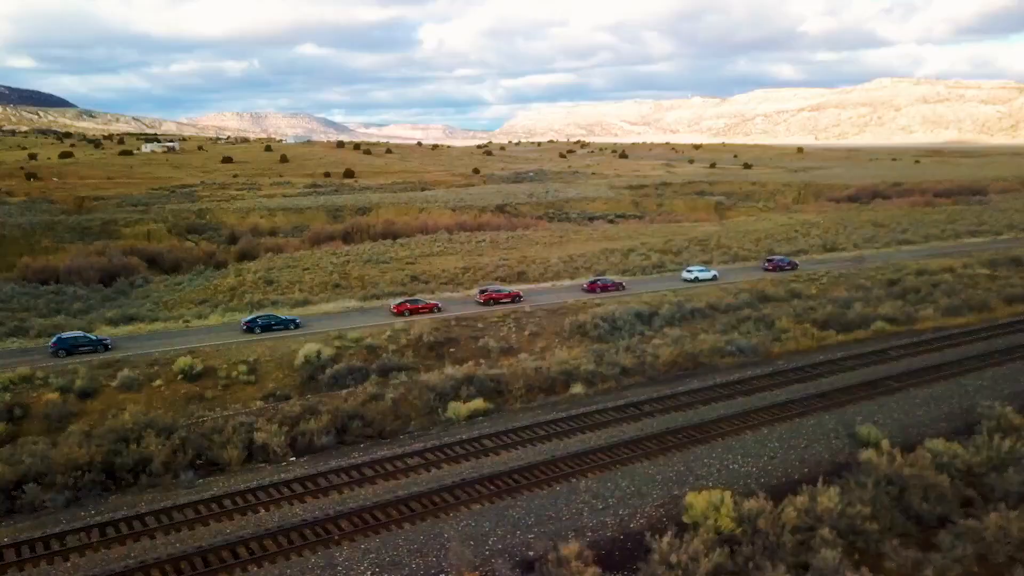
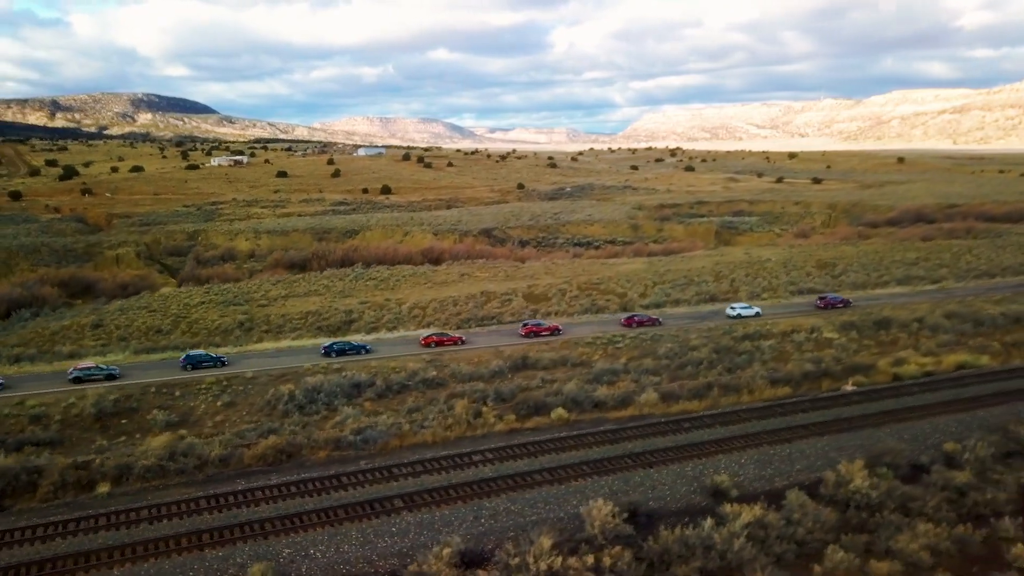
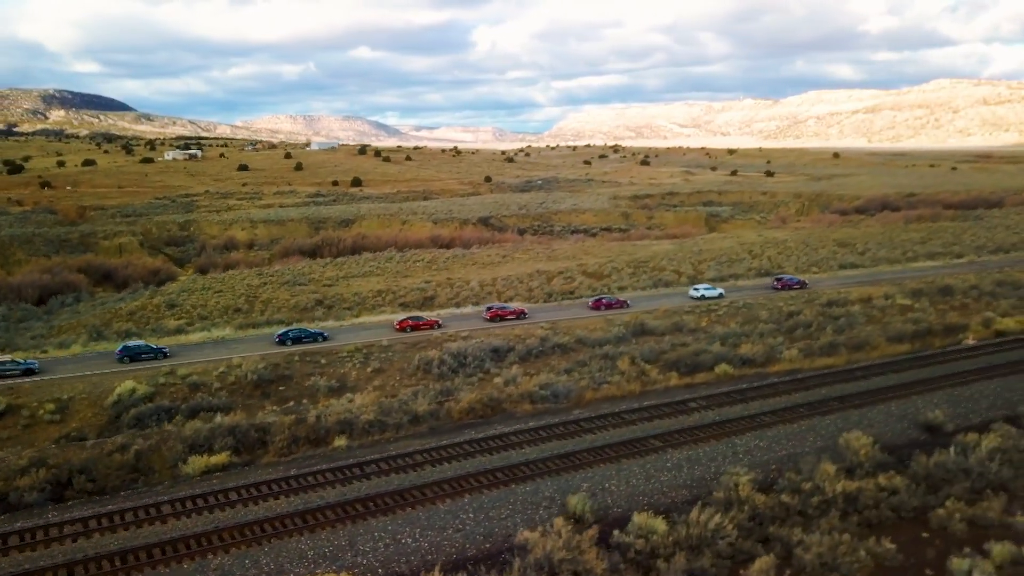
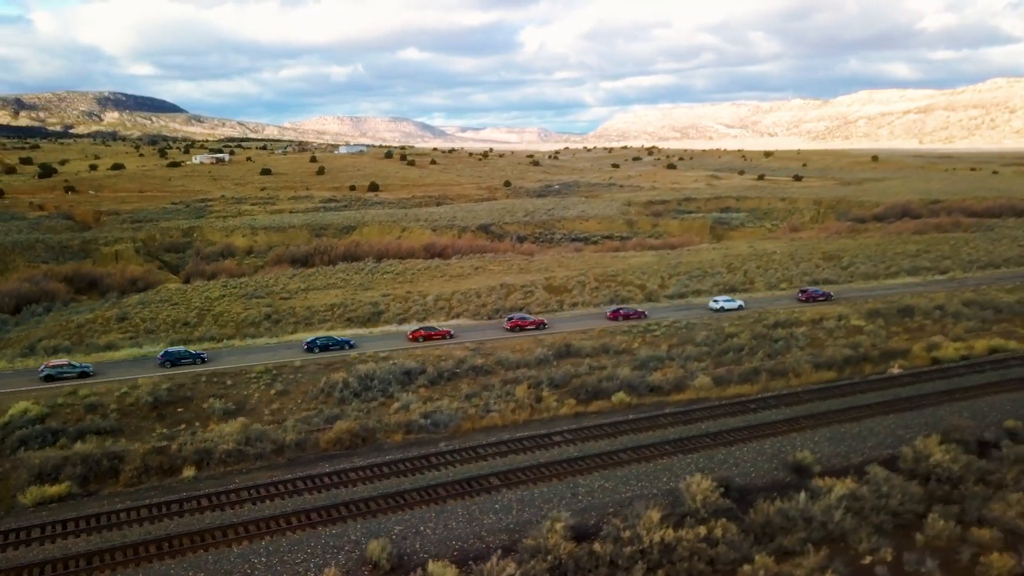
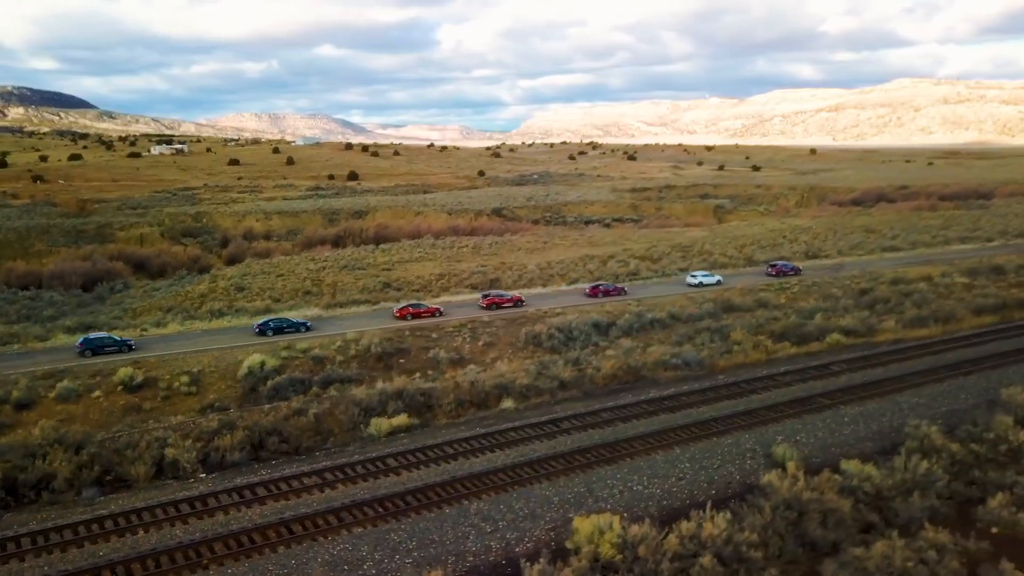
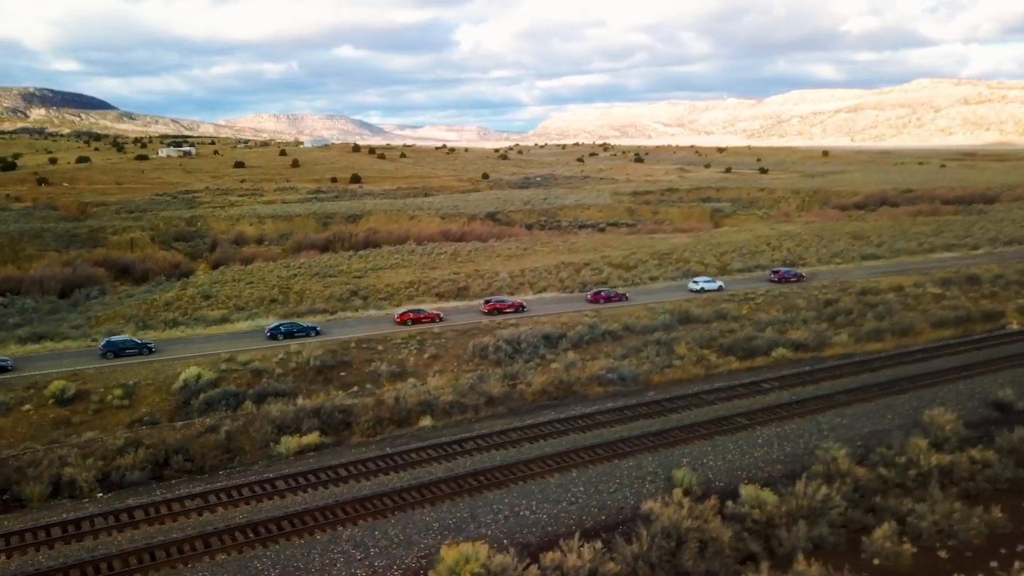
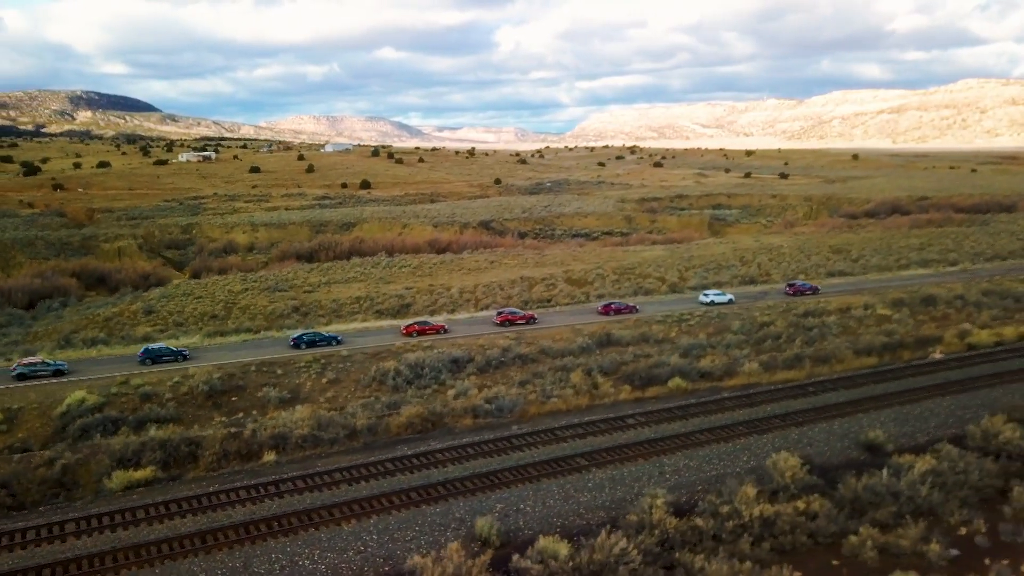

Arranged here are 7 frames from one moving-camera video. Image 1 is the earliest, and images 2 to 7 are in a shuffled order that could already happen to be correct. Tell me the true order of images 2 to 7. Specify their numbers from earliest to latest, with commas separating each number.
5, 6, 3, 7, 4, 2
